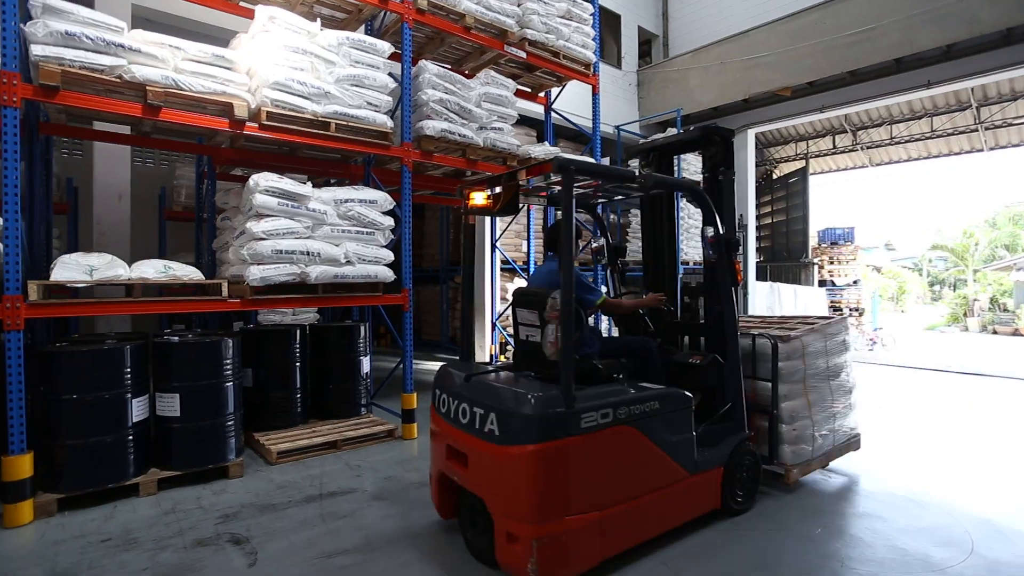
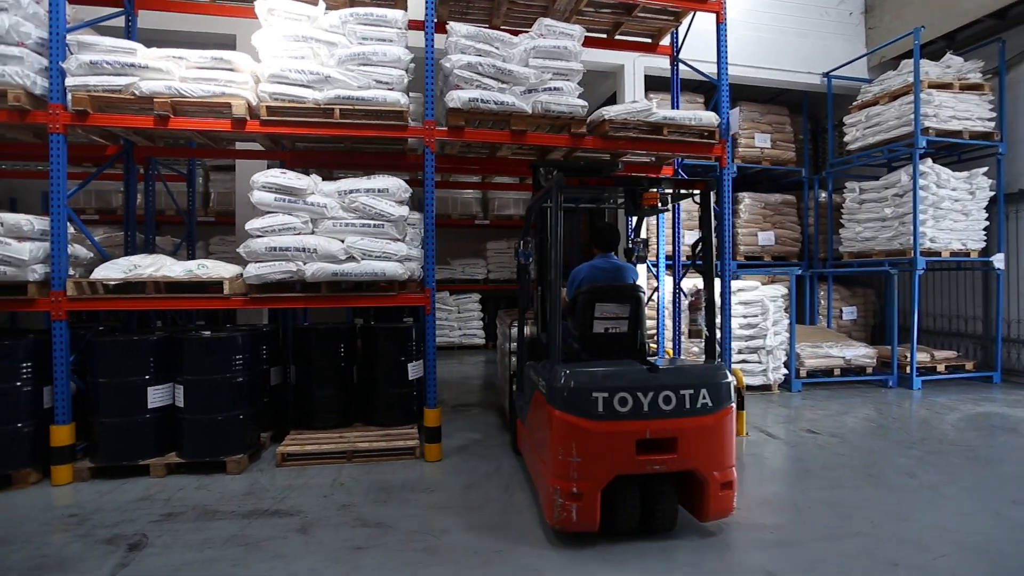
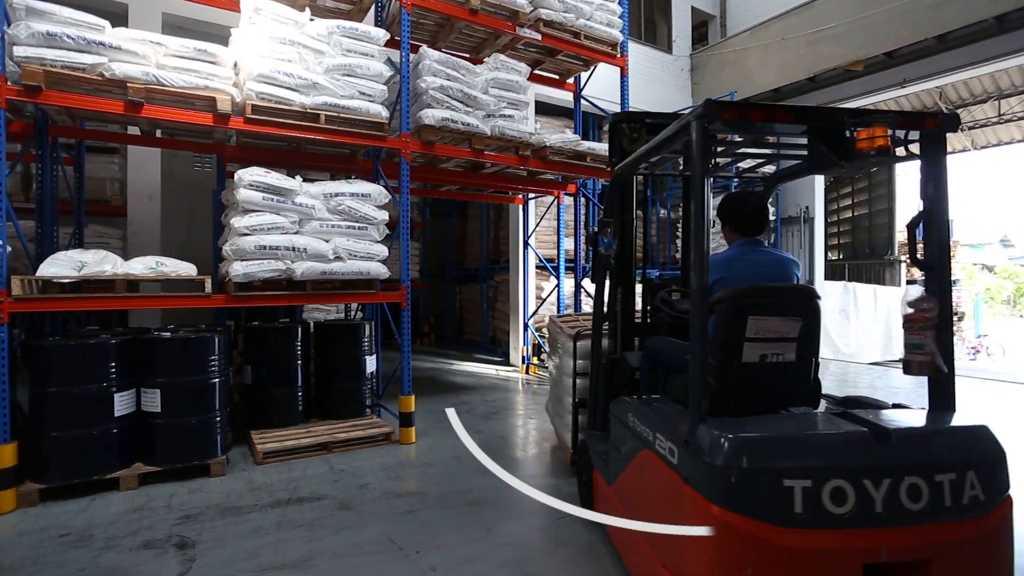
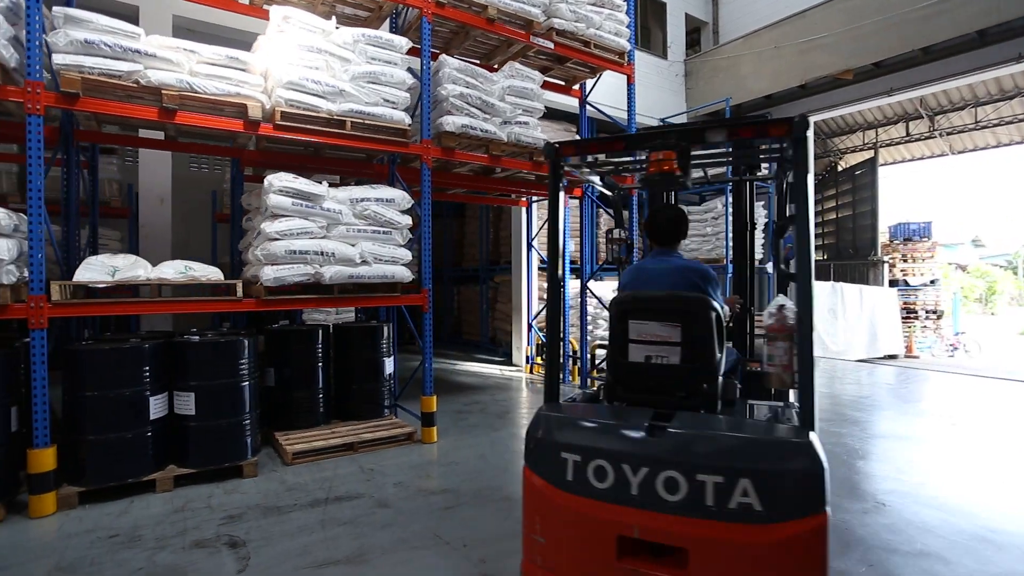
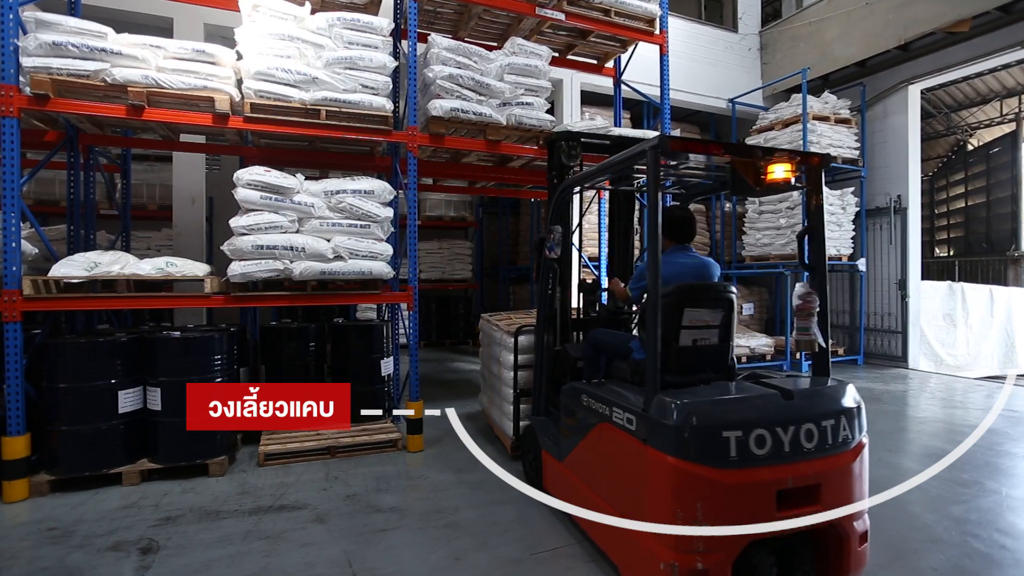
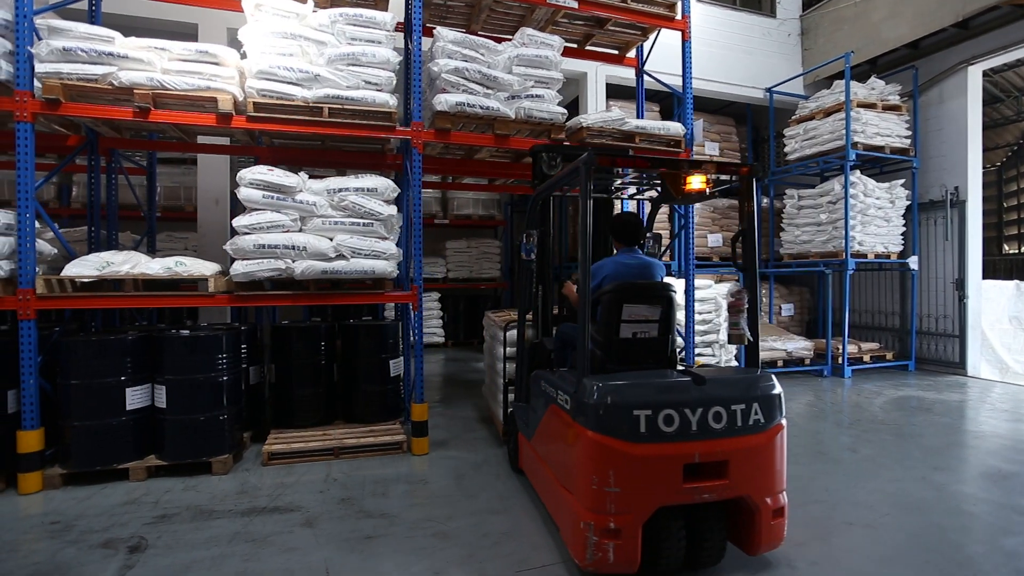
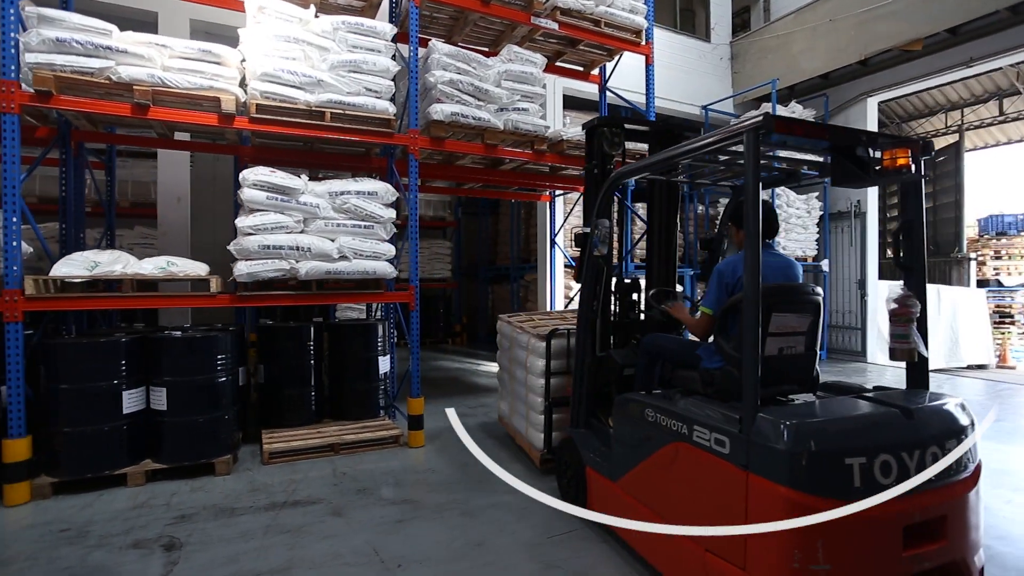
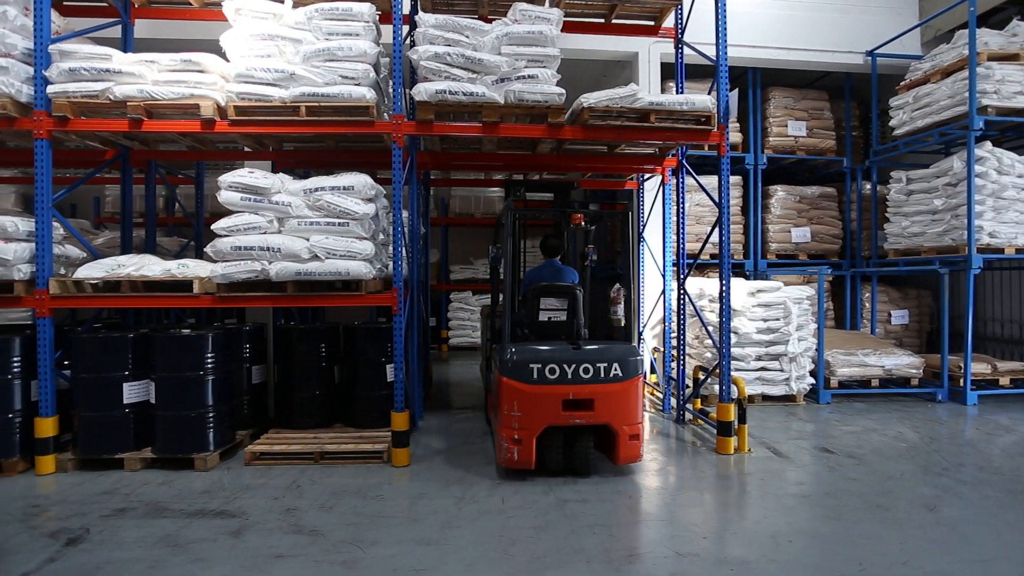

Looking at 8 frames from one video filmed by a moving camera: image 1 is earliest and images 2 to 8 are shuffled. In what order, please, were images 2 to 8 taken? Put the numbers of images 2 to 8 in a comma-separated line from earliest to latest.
4, 3, 7, 5, 6, 2, 8
